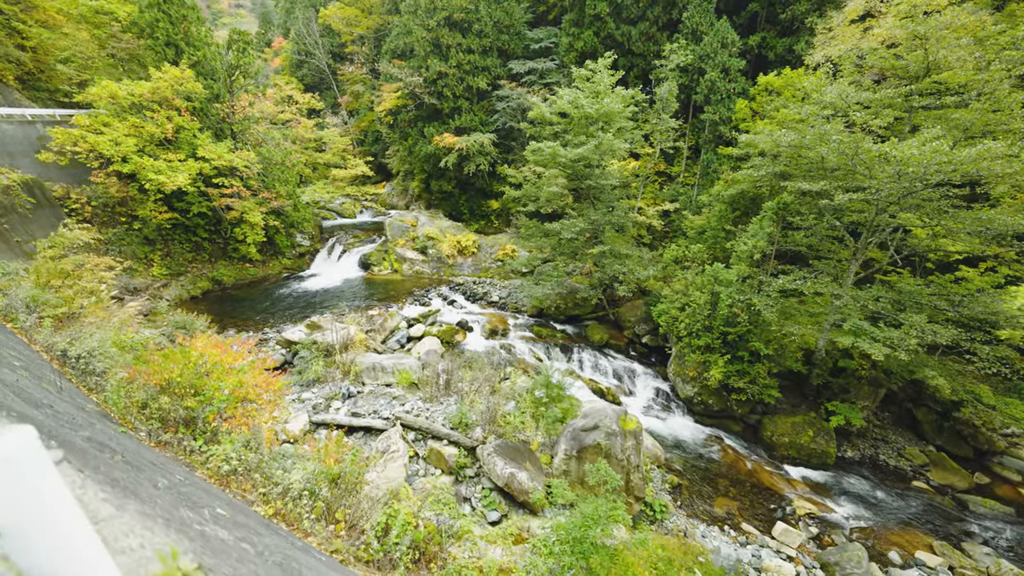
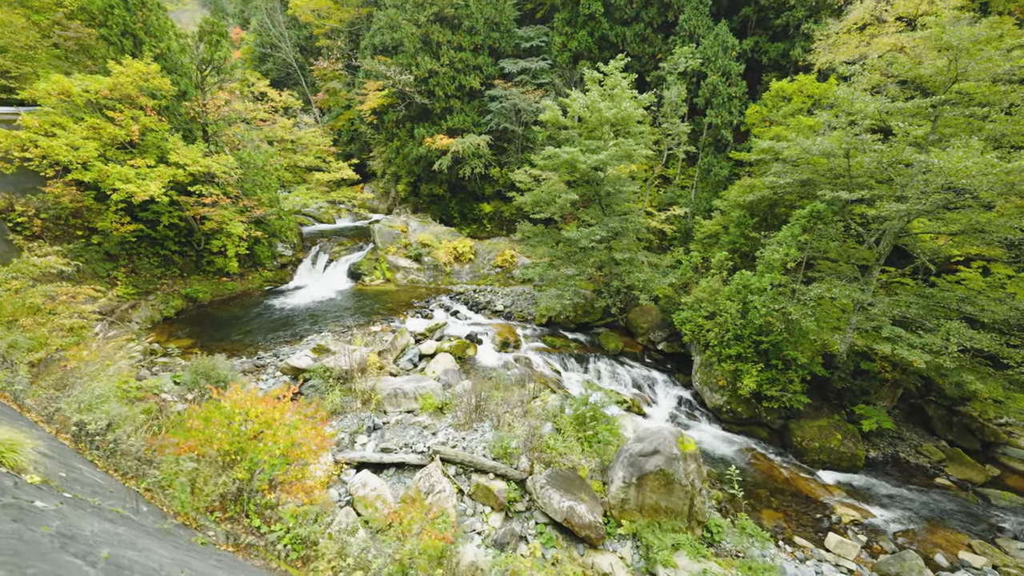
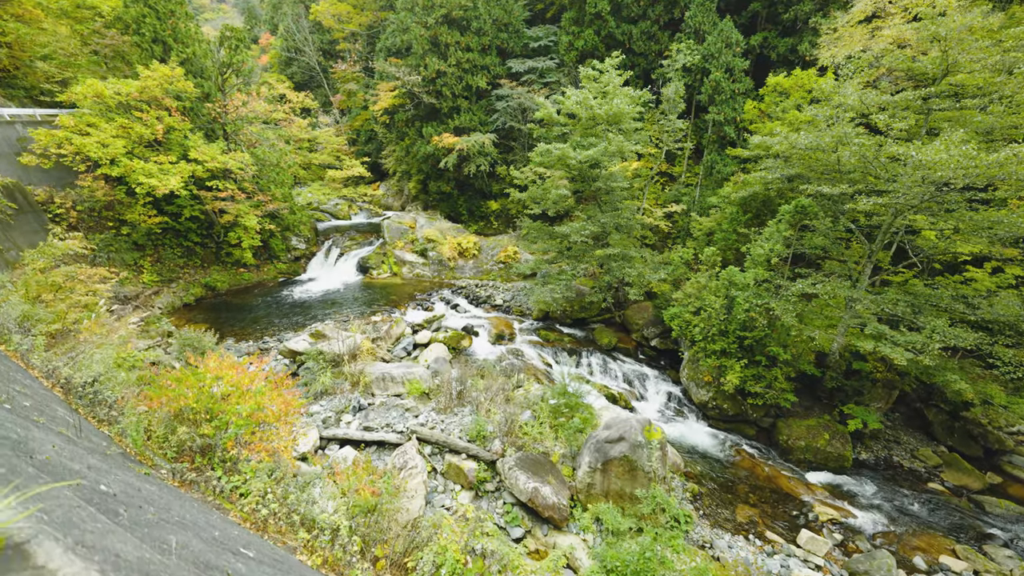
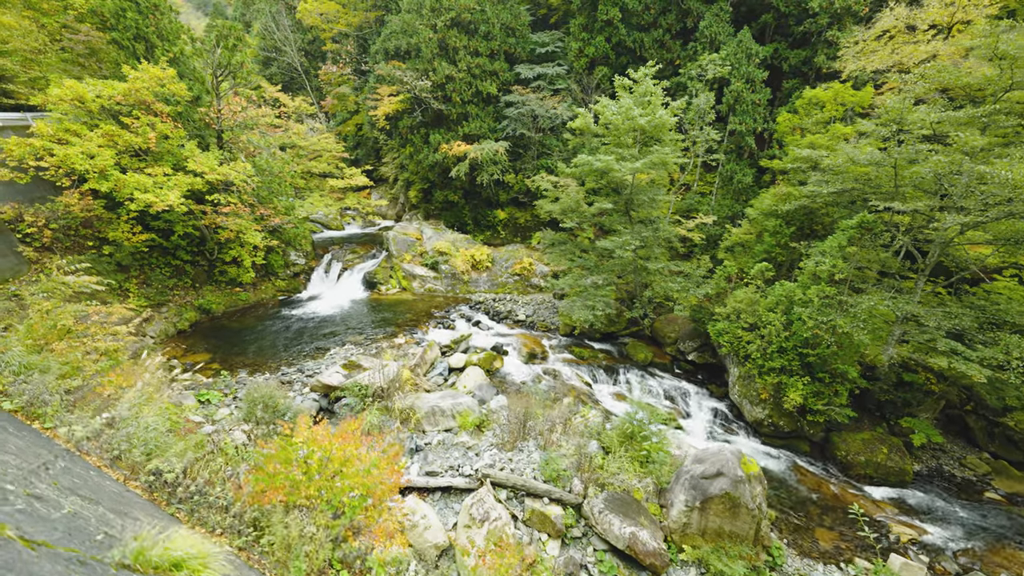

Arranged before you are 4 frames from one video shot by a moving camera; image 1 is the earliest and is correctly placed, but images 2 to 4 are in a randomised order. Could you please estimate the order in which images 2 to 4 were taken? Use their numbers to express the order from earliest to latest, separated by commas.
3, 2, 4
